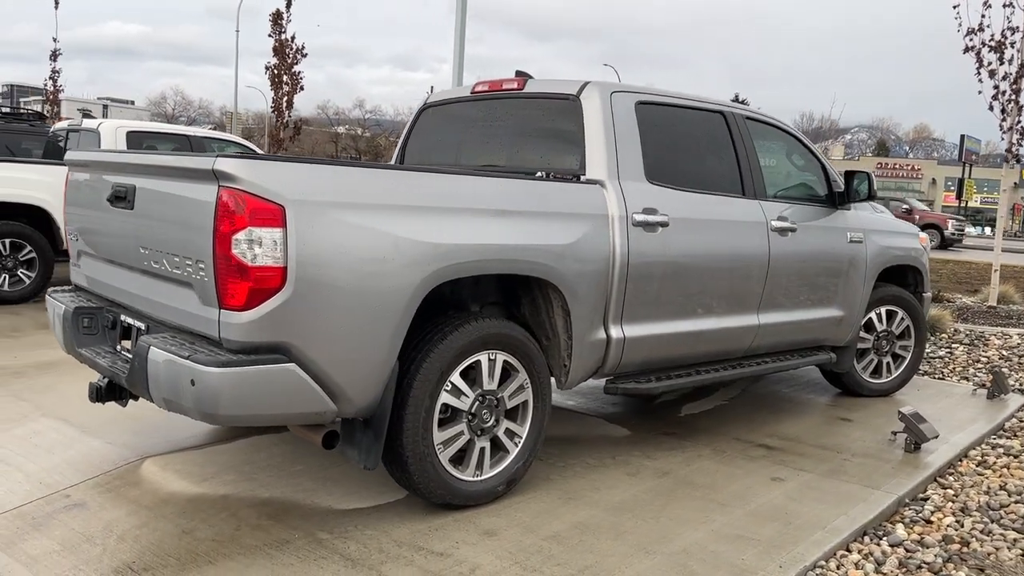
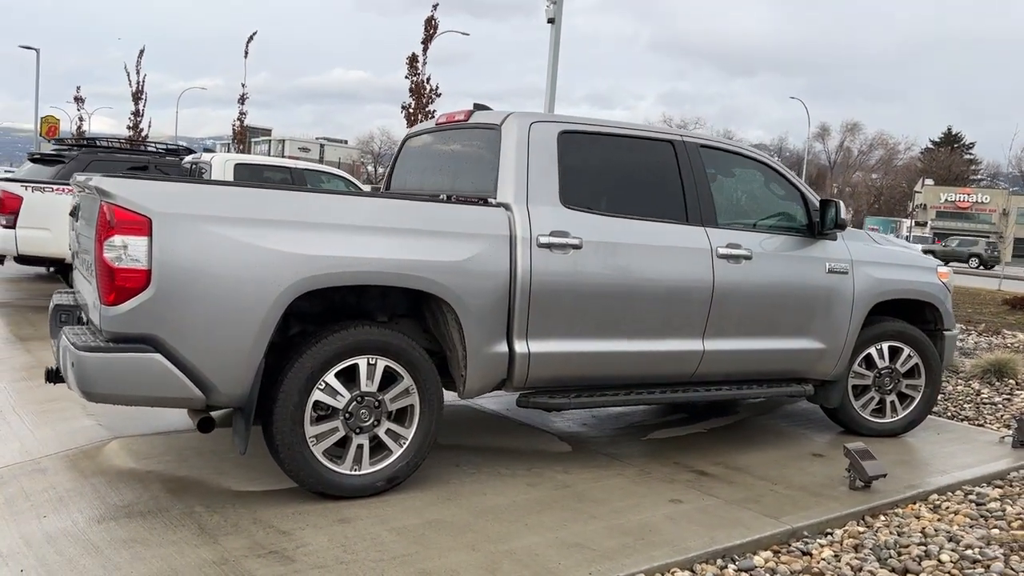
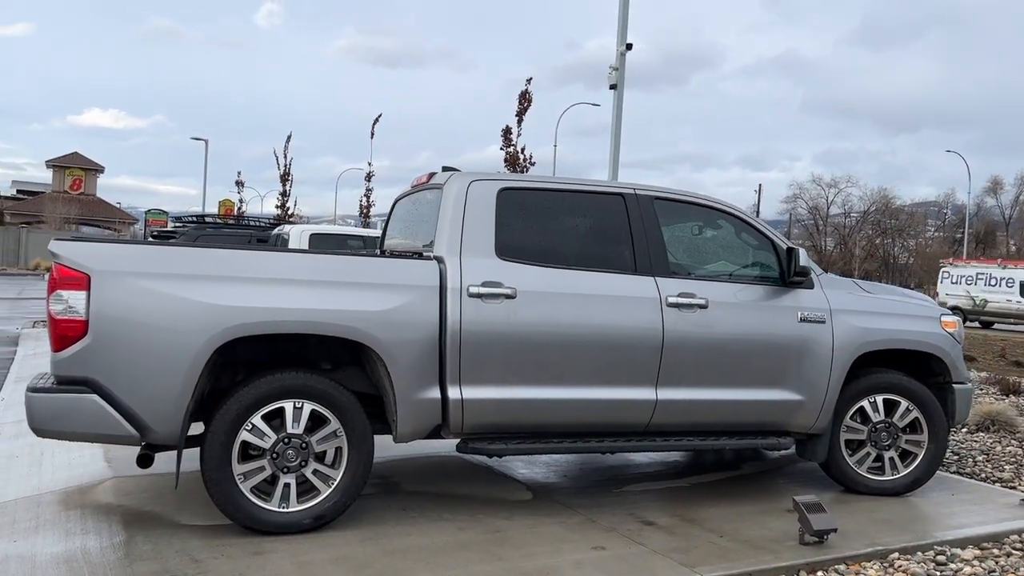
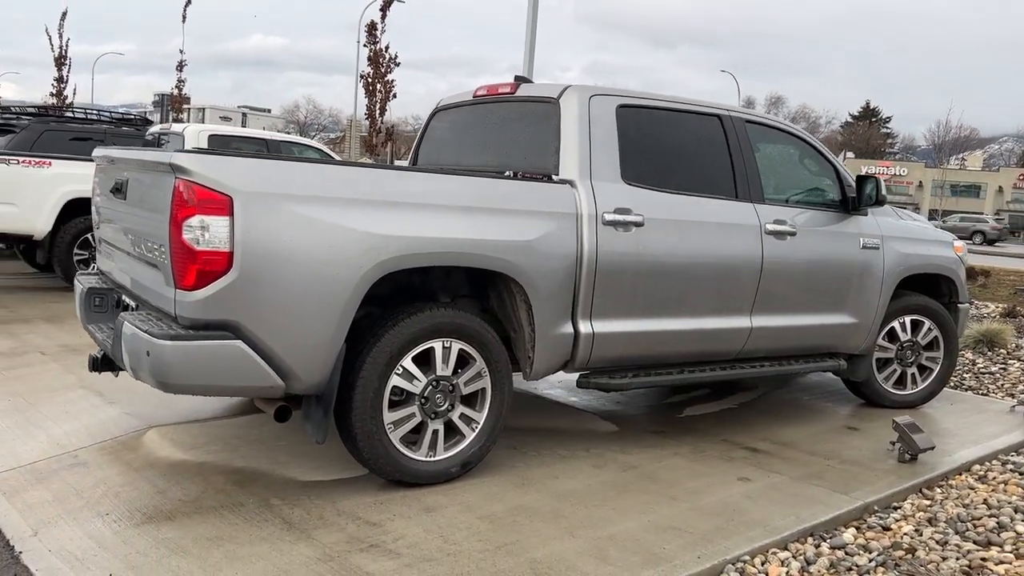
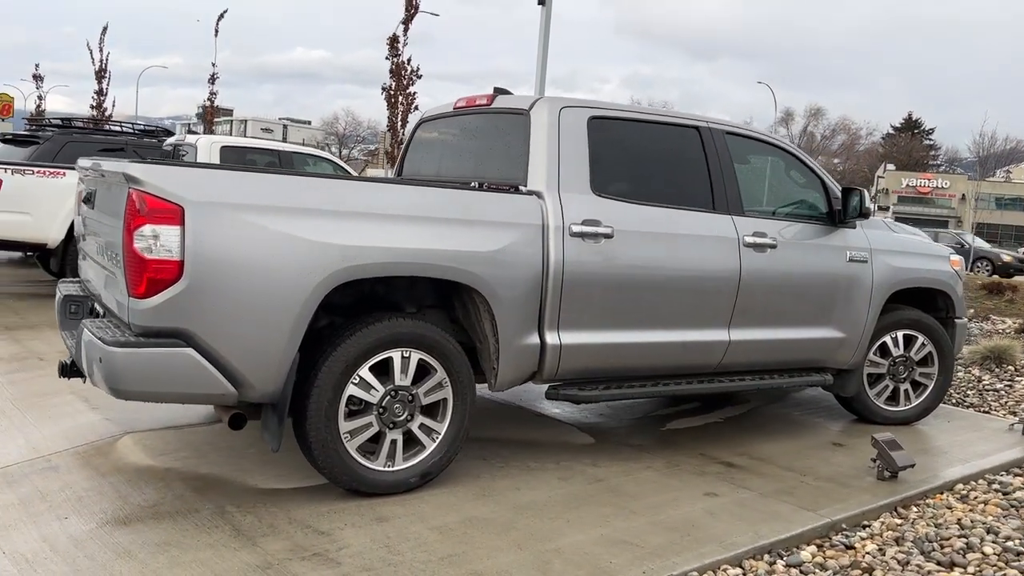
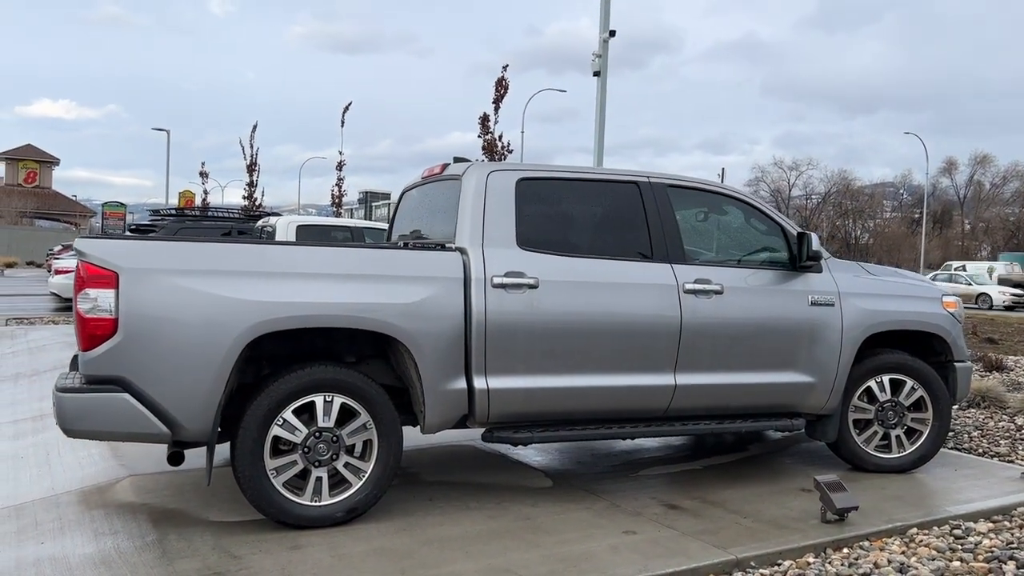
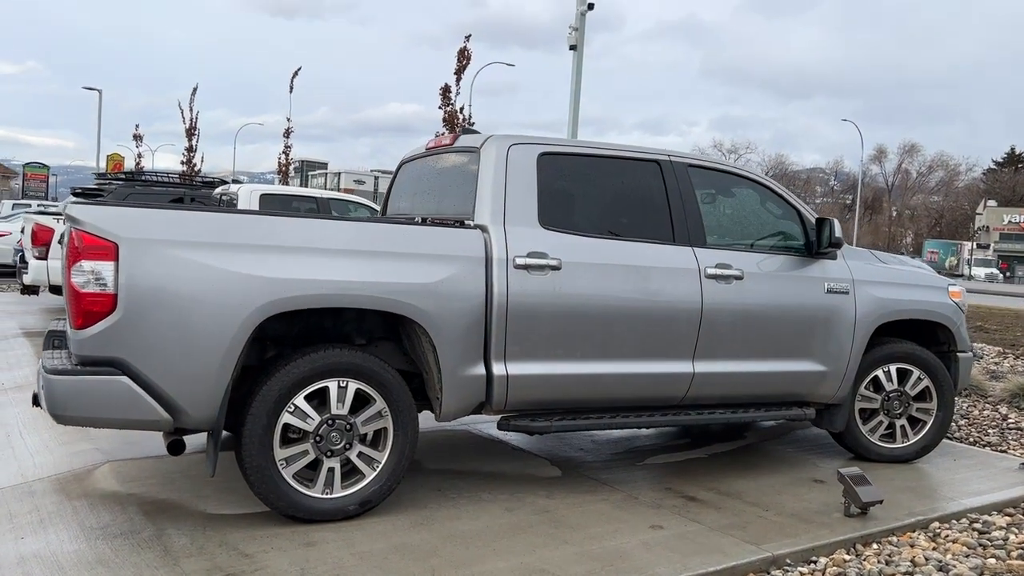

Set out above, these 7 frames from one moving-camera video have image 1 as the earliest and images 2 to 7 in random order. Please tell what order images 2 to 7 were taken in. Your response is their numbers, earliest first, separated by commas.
4, 5, 2, 7, 6, 3
